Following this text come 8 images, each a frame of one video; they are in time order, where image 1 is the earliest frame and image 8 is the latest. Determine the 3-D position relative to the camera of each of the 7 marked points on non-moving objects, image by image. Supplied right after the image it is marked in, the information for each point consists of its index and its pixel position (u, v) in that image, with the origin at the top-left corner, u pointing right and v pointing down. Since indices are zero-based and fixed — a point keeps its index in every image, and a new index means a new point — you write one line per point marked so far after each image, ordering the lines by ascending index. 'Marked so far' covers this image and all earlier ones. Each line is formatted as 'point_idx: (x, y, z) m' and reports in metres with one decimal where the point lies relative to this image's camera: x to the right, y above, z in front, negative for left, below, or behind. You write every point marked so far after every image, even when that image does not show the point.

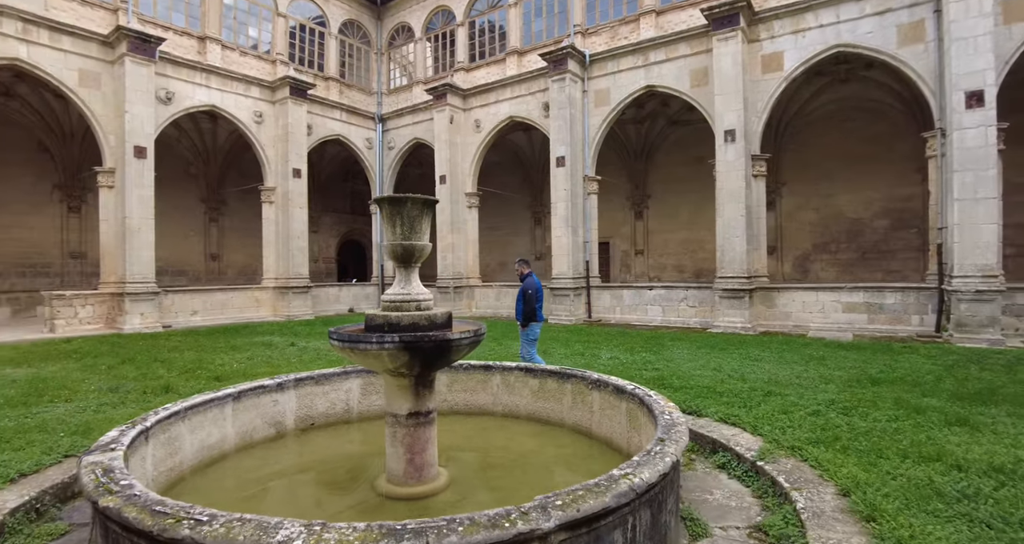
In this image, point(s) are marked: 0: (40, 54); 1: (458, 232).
0: (-11.3, +5.2, +12.8) m
1: (-1.7, +1.3, +18.1) m
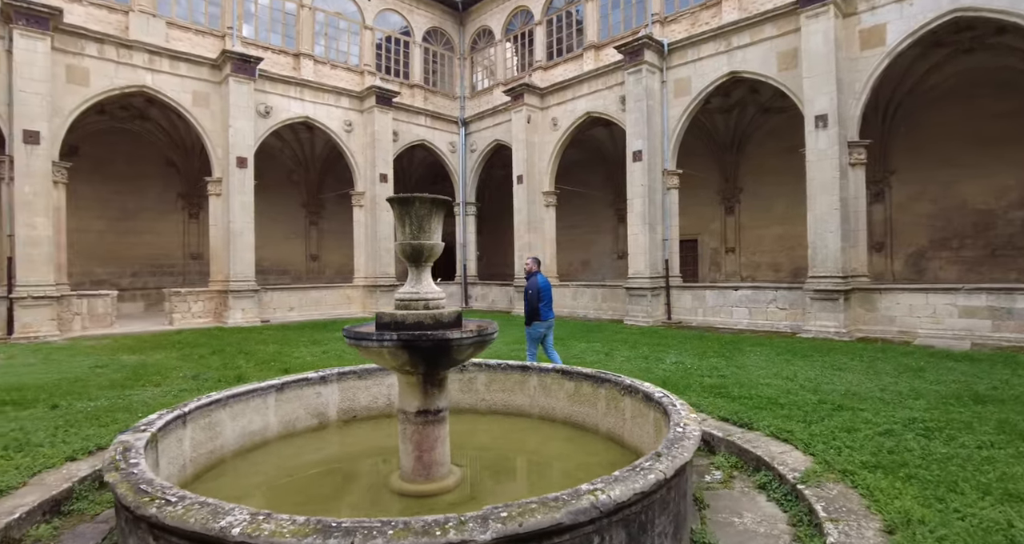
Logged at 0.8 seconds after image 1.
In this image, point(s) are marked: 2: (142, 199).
0: (-9.5, +5.2, +14.6) m
1: (+0.9, +1.4, +18.0) m
2: (-12.8, +2.6, +18.5) m
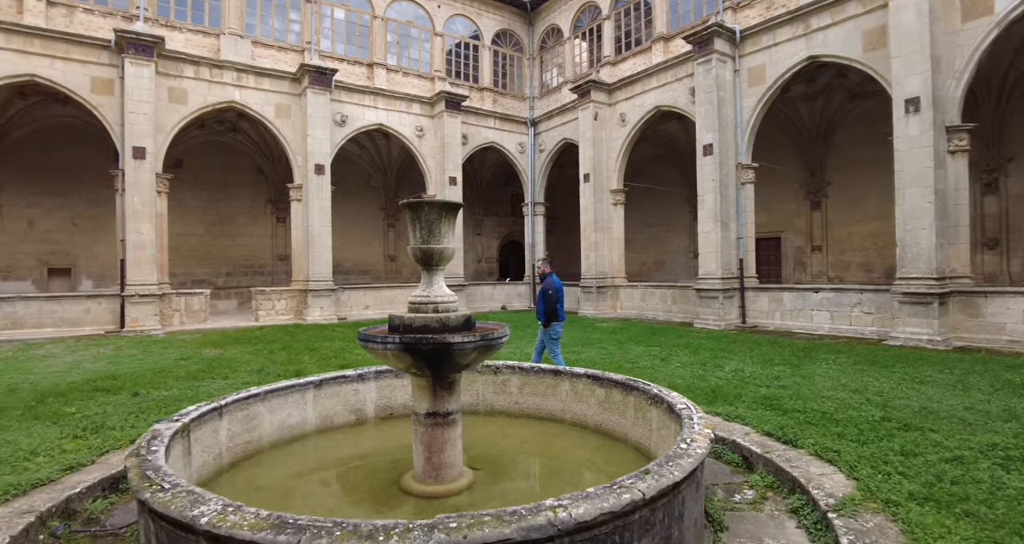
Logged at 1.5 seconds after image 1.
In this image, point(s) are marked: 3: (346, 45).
0: (-7.7, +5.2, +15.8) m
1: (+3.0, +1.4, +17.6) m
2: (-10.4, +2.6, +20.2) m
3: (-5.6, +7.7, +18.1) m
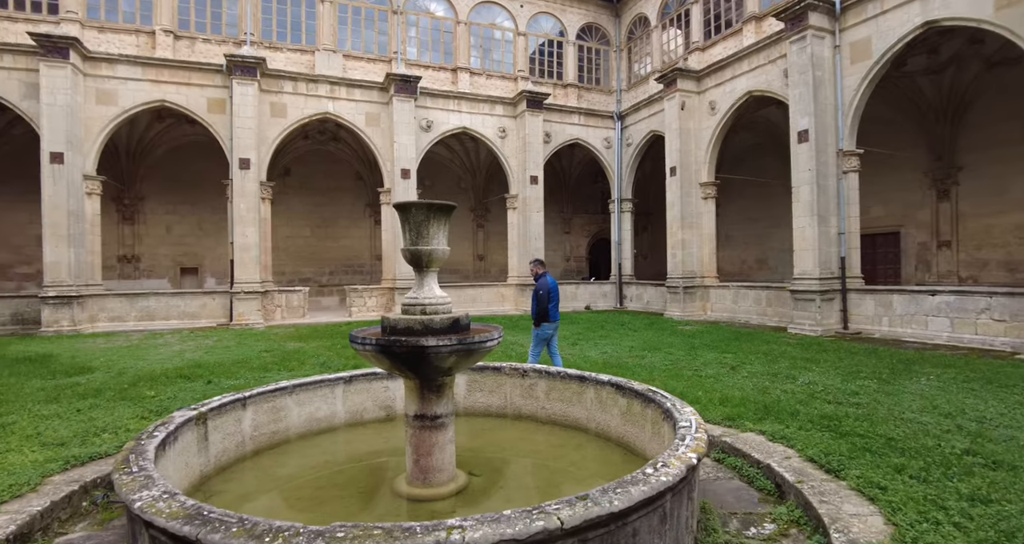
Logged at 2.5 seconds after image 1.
0: (-5.4, +5.2, +17.0) m
1: (+5.5, +1.4, +16.6) m
2: (-7.1, +2.6, +21.8) m
3: (-2.8, +7.7, +18.8) m
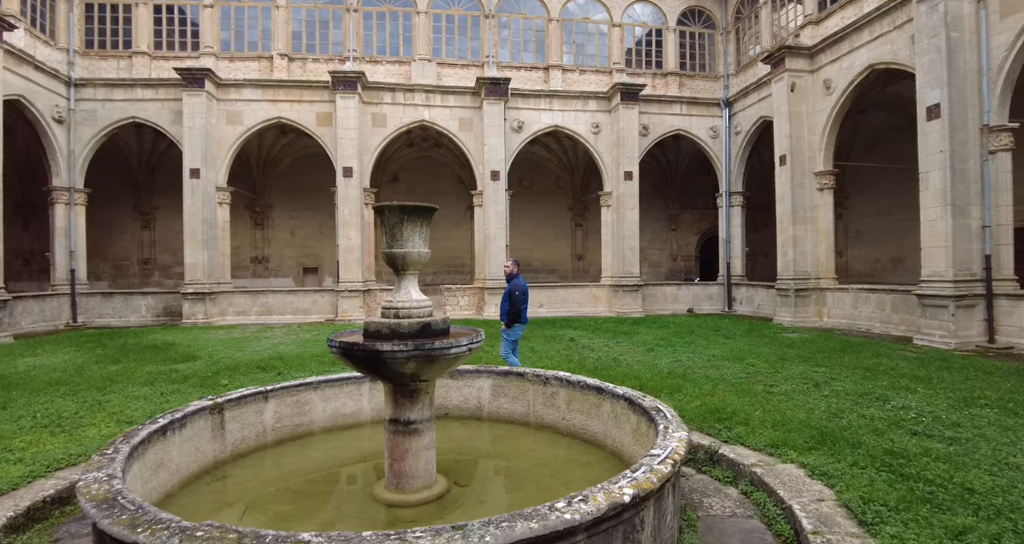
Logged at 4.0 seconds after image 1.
0: (-2.5, +5.2, +17.6) m
1: (+8.0, +1.3, +14.7) m
2: (-3.0, +2.6, +22.8) m
3: (+0.4, +7.7, +18.8) m
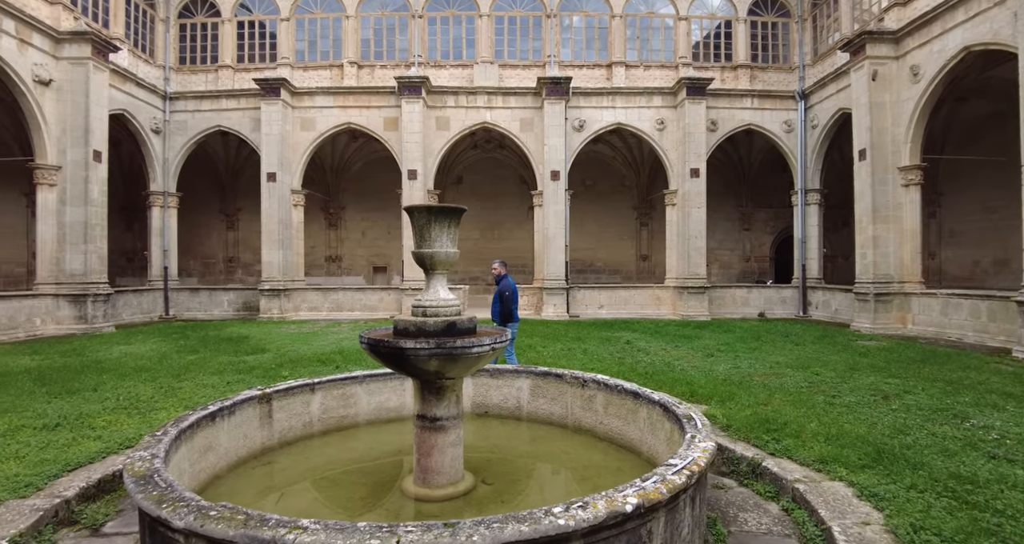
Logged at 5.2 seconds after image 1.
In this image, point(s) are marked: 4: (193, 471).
0: (-0.5, +5.2, +17.8) m
1: (+9.5, +1.3, +13.6) m
2: (-0.4, +2.6, +23.0) m
3: (+2.5, +7.7, +18.6) m
4: (-2.6, -1.6, +4.3) m
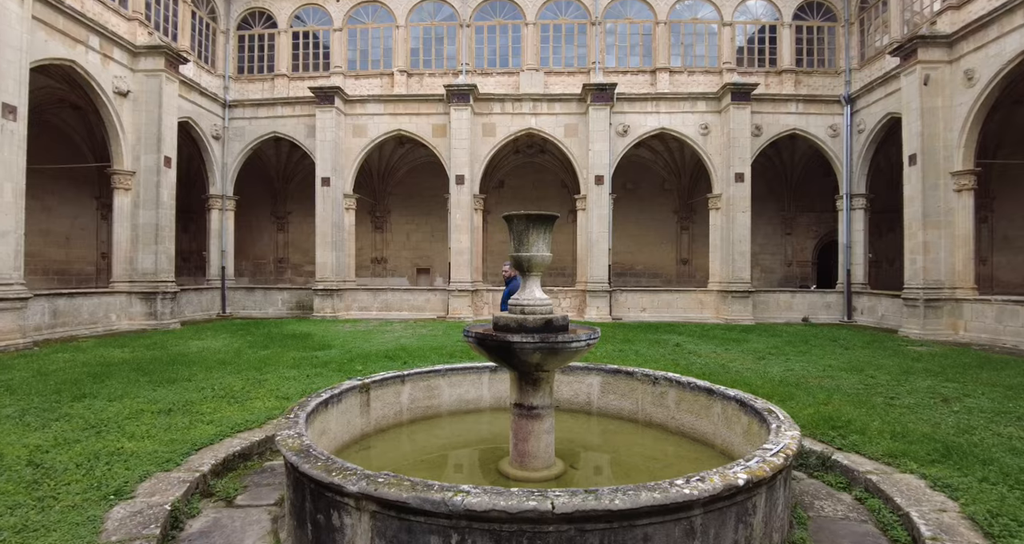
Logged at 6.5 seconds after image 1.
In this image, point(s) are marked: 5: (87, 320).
0: (+1.0, +5.1, +18.3) m
1: (+10.8, +1.1, +13.5) m
2: (+1.3, +2.5, +23.4) m
3: (+4.1, +7.6, +18.9) m
4: (-1.8, -1.6, +4.9) m
5: (-11.3, -1.3, +14.3) m
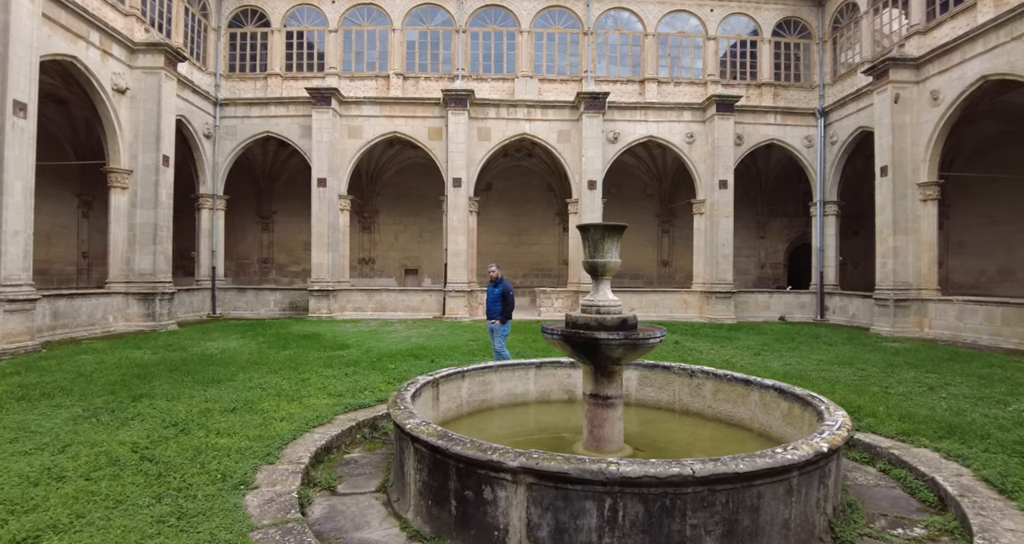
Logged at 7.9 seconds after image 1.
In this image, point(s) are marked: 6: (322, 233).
0: (+0.9, +5.1, +18.9) m
1: (+10.9, +1.1, +14.9) m
2: (+0.8, +2.5, +24.0) m
3: (+3.9, +7.5, +19.8) m
4: (-1.0, -1.7, +5.4) m
5: (-11.2, -1.3, +14.1) m
6: (-6.3, +1.3, +18.0) m
